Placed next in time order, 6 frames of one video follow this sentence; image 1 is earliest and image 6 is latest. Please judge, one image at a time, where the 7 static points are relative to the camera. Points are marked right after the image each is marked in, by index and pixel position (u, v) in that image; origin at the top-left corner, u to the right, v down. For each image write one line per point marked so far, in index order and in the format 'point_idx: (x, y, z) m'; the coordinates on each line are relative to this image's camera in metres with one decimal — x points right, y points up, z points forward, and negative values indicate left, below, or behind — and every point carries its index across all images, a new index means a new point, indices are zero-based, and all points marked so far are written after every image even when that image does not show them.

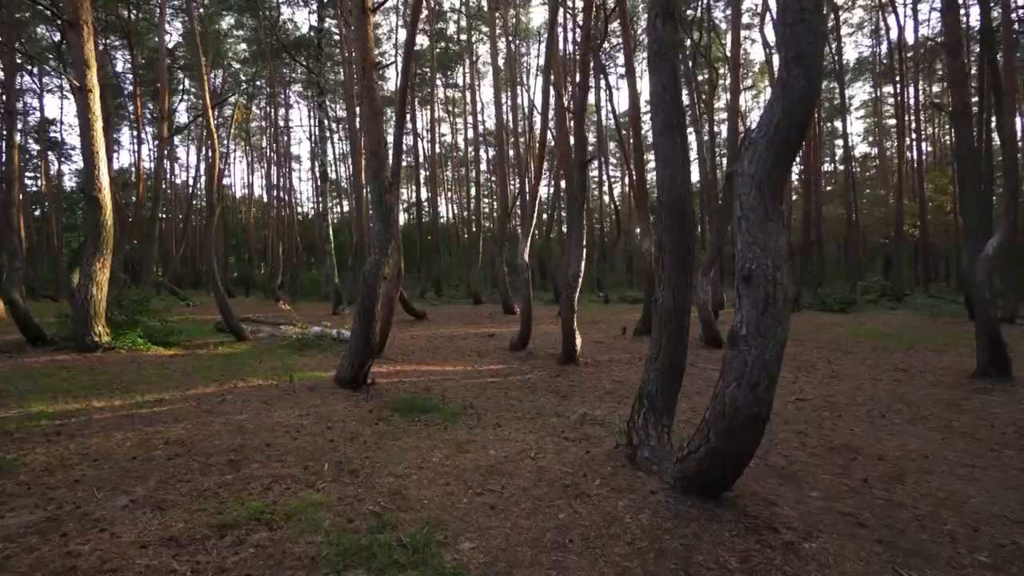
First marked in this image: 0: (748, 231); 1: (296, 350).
0: (+1.7, +0.4, +4.1) m
1: (-4.7, -1.3, +12.4) m
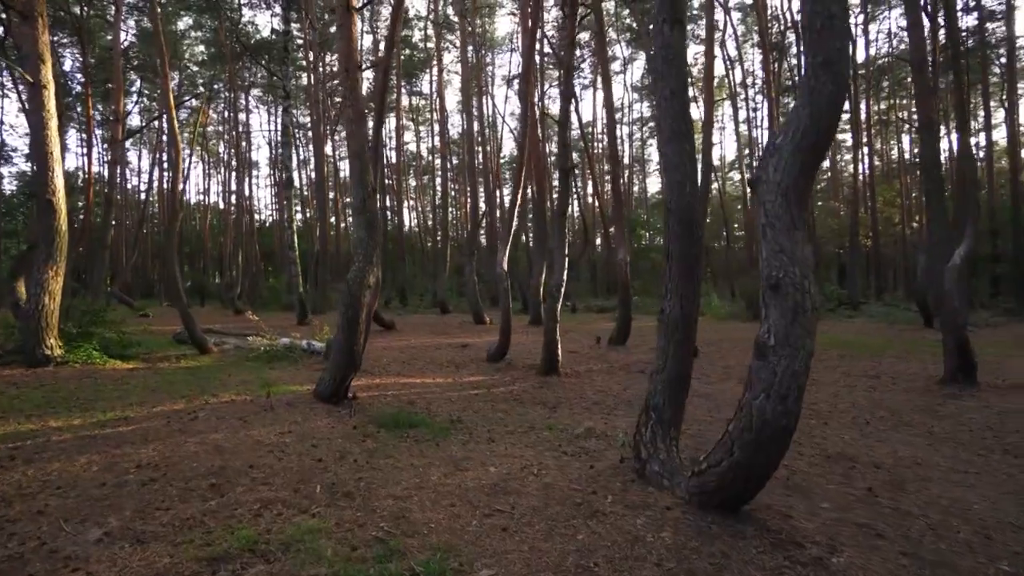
0: (+1.8, +0.3, +4.0) m
1: (-5.1, -1.5, +11.8) m
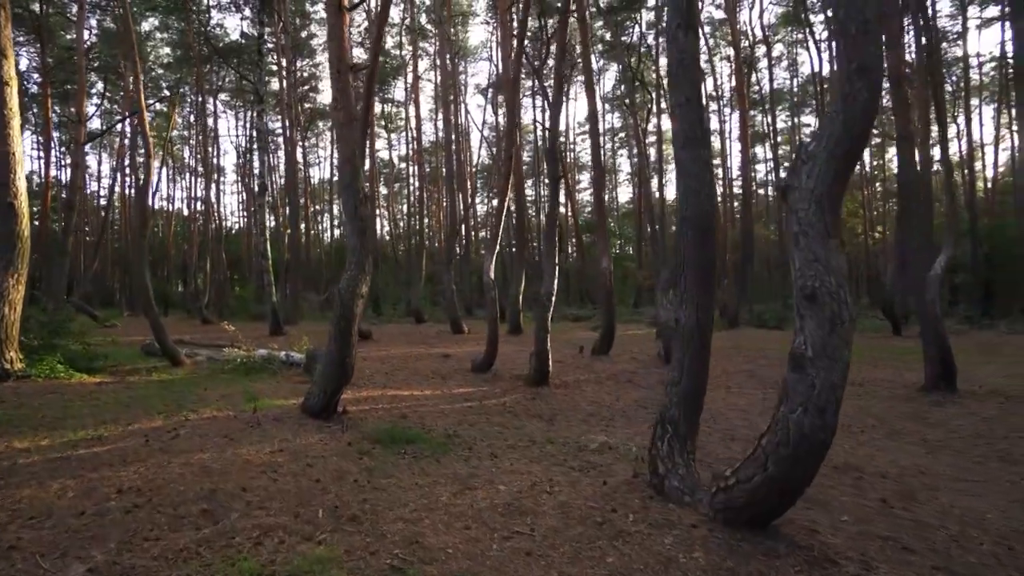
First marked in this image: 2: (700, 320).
0: (+2.0, +0.3, +3.9) m
1: (-5.3, -1.7, +11.3) m
2: (+1.8, -0.3, +5.3) m
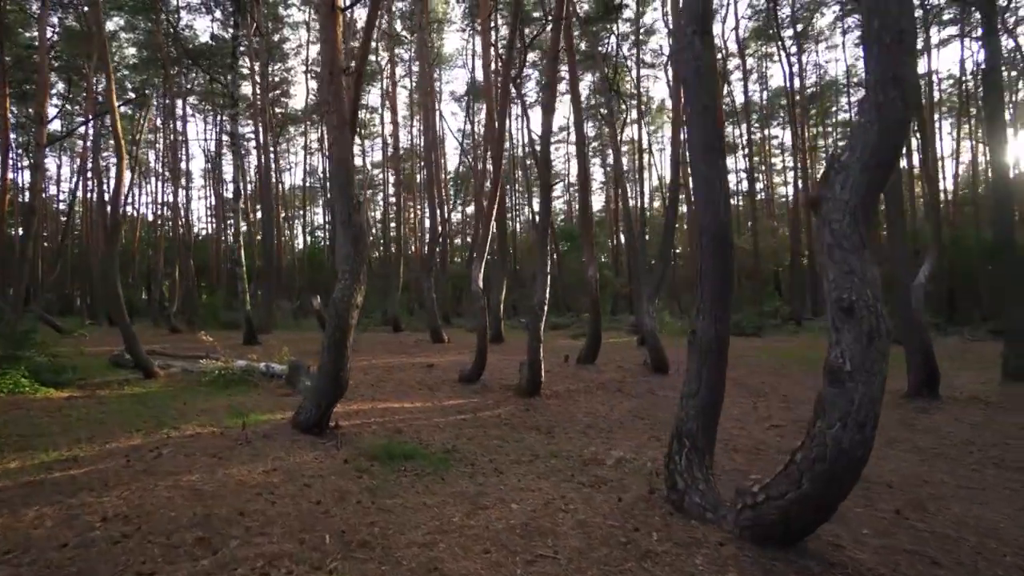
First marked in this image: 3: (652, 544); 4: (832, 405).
0: (+2.2, +0.2, +3.8) m
1: (-5.5, -1.9, +10.8) m
2: (+1.9, -0.4, +5.2) m
3: (+1.1, -2.0, +4.4) m
4: (+2.1, -0.8, +3.7) m
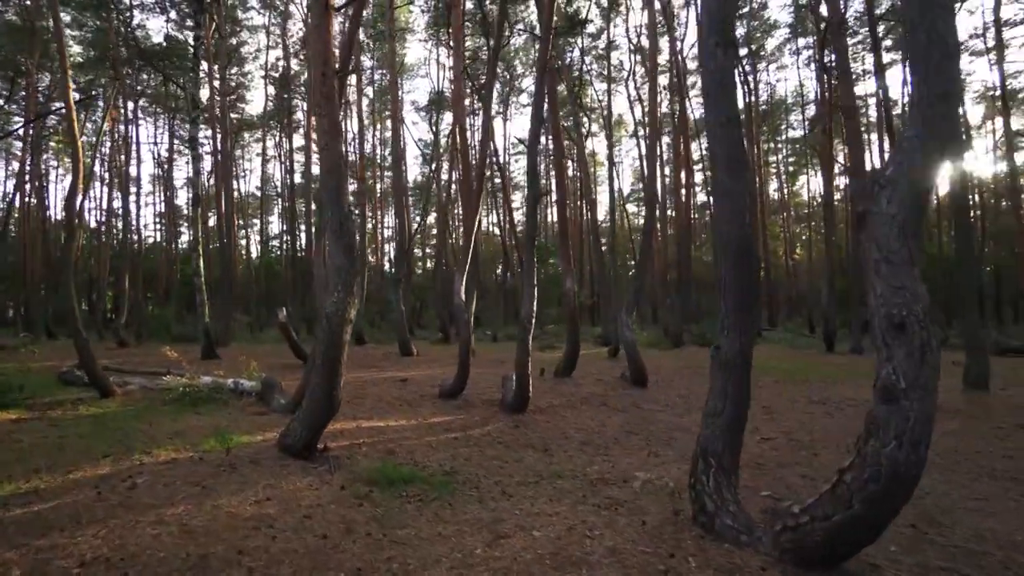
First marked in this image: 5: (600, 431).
0: (+2.5, +0.1, +3.7) m
1: (-5.7, -2.1, +10.1) m
2: (+2.1, -0.5, +5.1) m
3: (+1.3, -2.1, +4.2) m
4: (+2.4, -0.9, +3.6) m
5: (+1.5, -2.4, +9.7) m
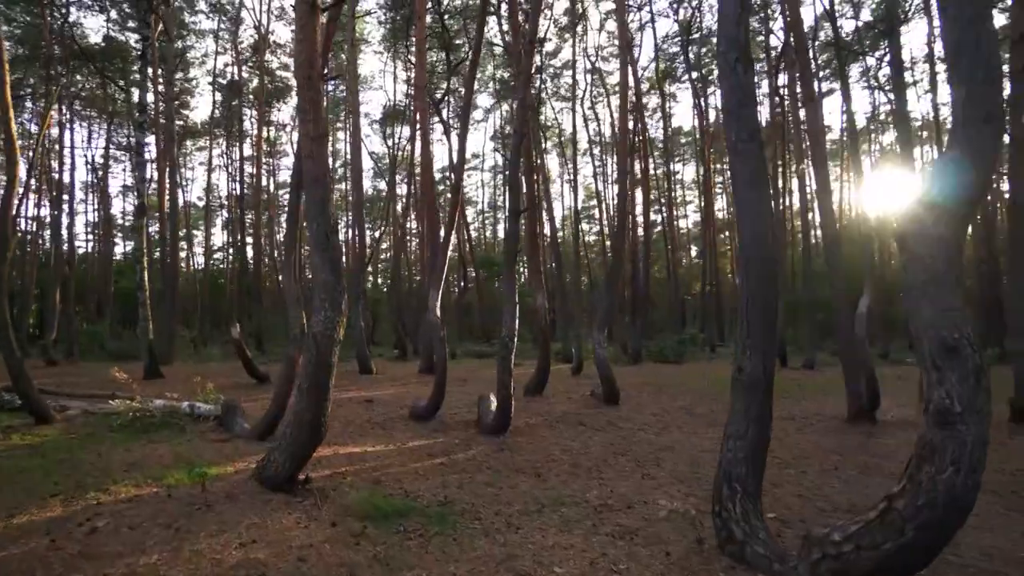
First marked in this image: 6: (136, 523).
0: (+2.8, 0.0, +3.7) m
1: (-6.0, -2.4, +9.2) m
2: (+2.2, -0.7, +5.0) m
3: (+1.6, -2.3, +4.0) m
4: (+2.7, -1.0, +3.6) m
5: (+1.2, -2.7, +9.5) m
6: (-3.6, -2.2, +5.3) m
